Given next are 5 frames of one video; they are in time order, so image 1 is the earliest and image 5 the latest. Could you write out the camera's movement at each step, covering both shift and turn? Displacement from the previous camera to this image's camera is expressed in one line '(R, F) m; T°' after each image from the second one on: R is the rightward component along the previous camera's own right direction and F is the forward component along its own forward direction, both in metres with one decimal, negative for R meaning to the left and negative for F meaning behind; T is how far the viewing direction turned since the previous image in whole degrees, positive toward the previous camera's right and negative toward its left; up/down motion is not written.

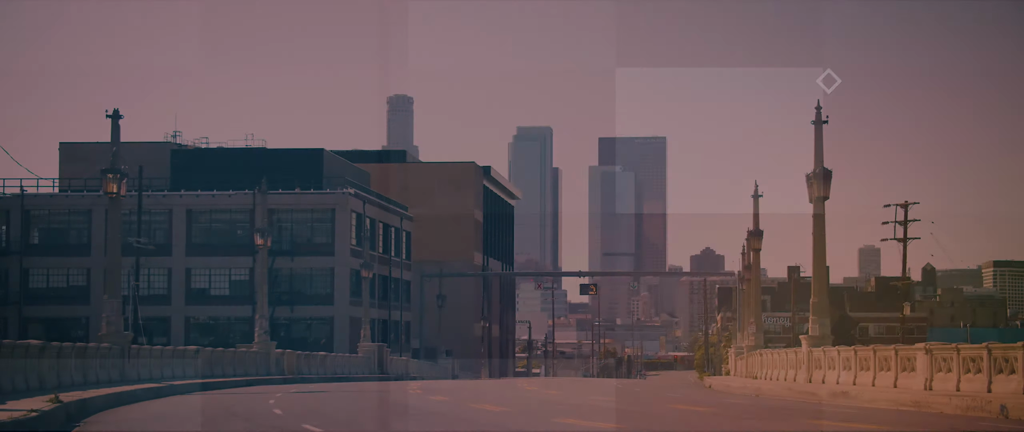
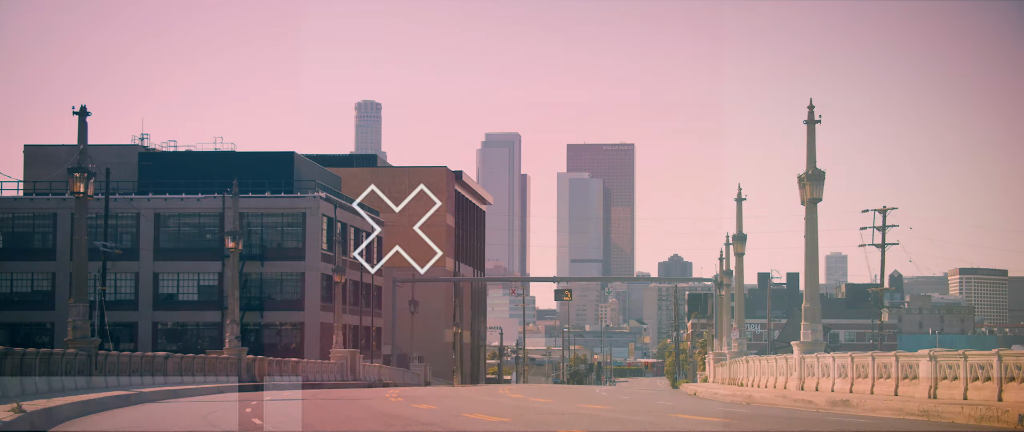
(-0.3, +0.6) m; +2°
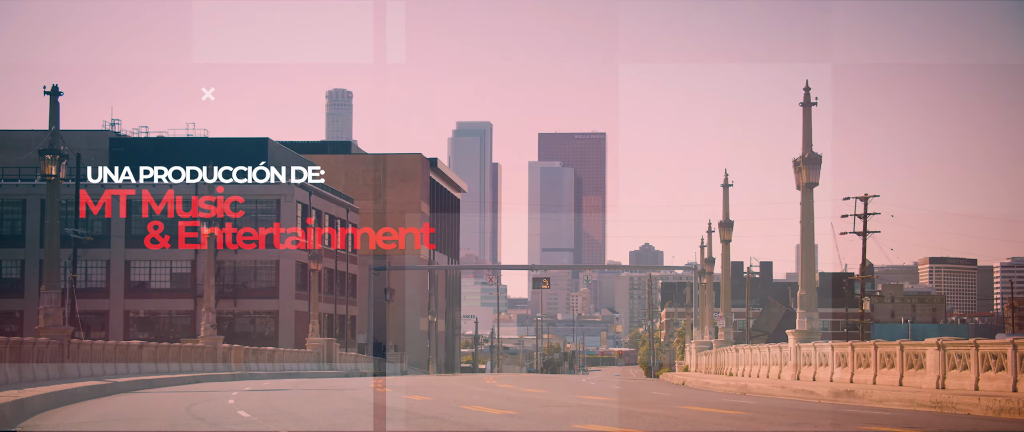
(-0.3, +0.6) m; +1°
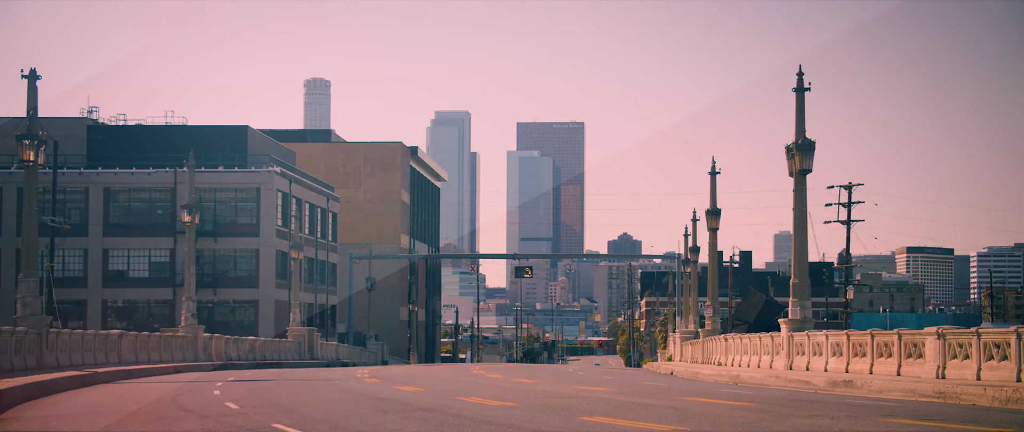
(-0.2, +0.3) m; +1°
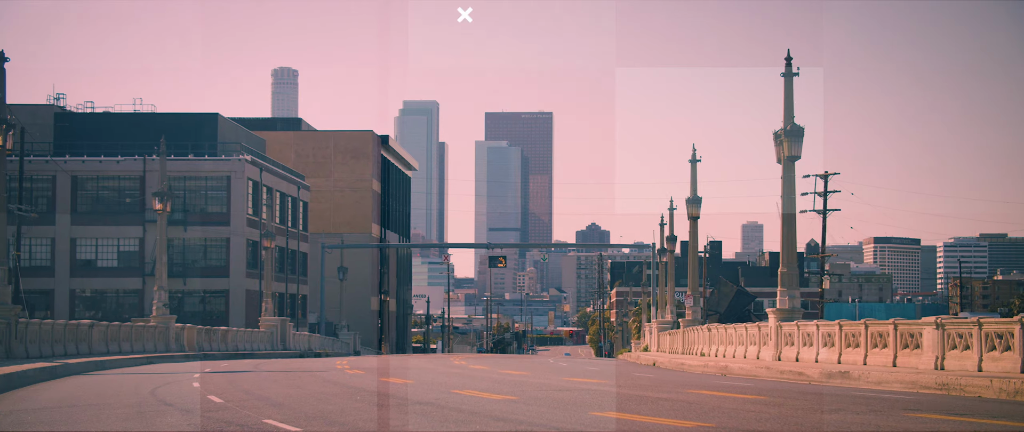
(-0.3, +0.4) m; +2°
